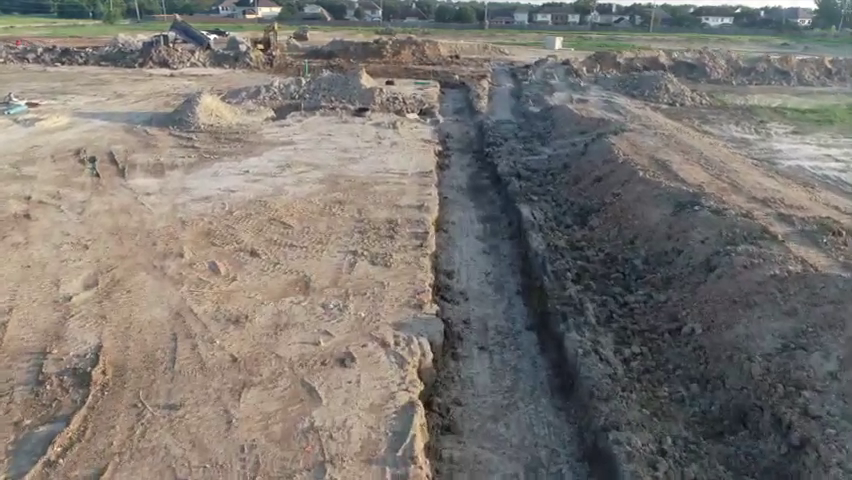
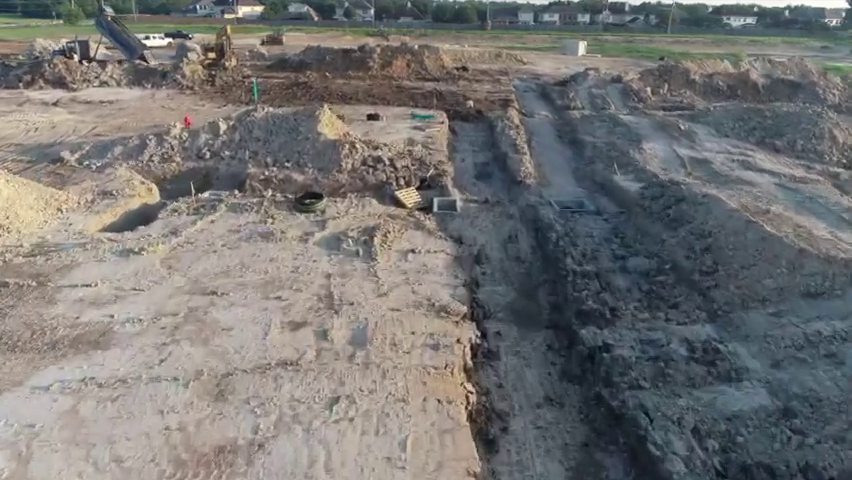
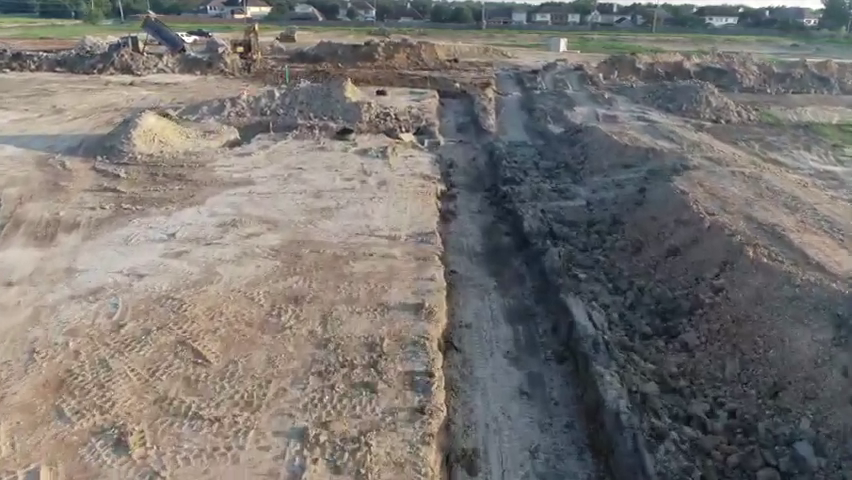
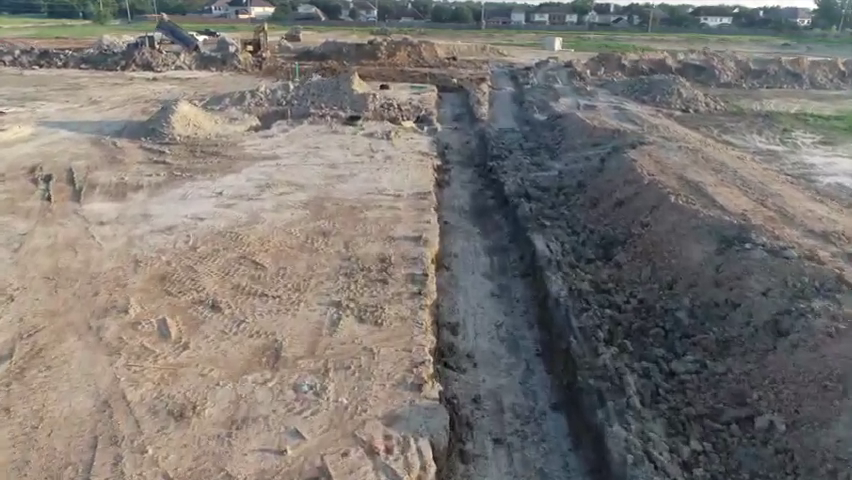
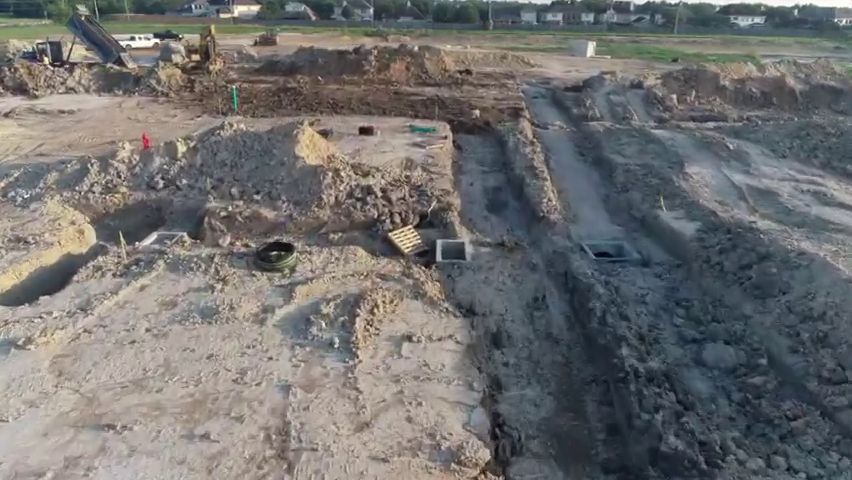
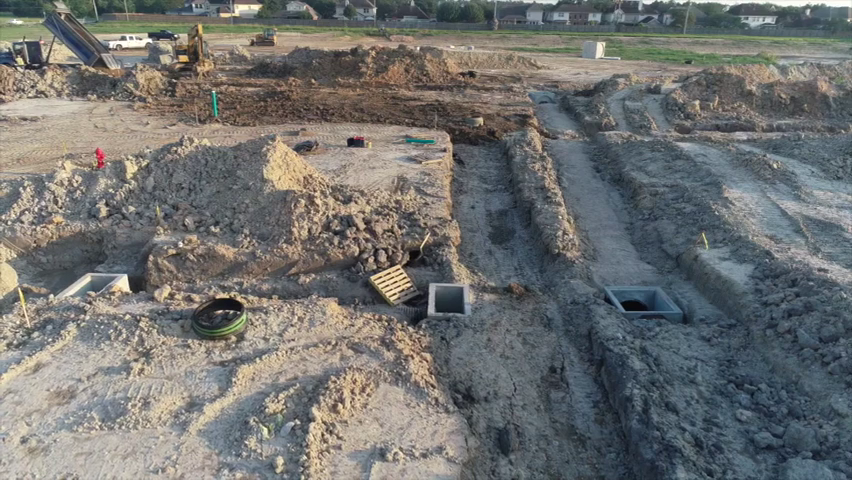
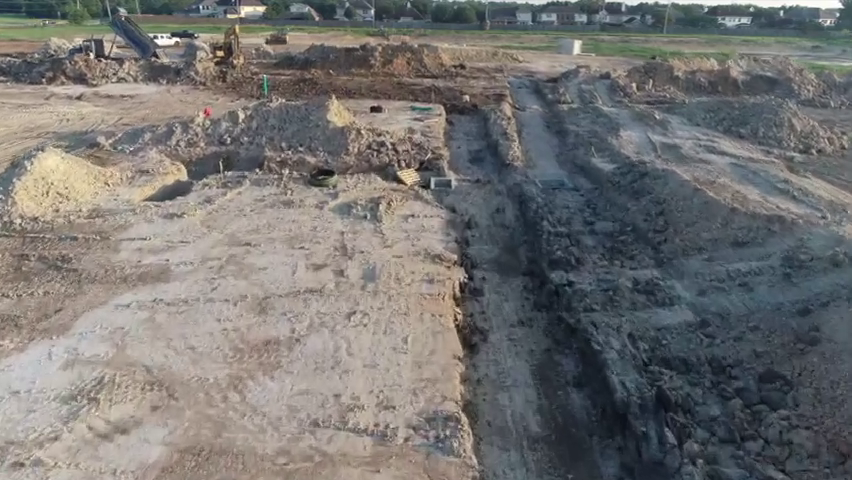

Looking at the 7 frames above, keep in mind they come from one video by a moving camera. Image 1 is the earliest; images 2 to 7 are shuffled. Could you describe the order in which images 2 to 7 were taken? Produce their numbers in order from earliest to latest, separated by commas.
4, 3, 7, 2, 5, 6
